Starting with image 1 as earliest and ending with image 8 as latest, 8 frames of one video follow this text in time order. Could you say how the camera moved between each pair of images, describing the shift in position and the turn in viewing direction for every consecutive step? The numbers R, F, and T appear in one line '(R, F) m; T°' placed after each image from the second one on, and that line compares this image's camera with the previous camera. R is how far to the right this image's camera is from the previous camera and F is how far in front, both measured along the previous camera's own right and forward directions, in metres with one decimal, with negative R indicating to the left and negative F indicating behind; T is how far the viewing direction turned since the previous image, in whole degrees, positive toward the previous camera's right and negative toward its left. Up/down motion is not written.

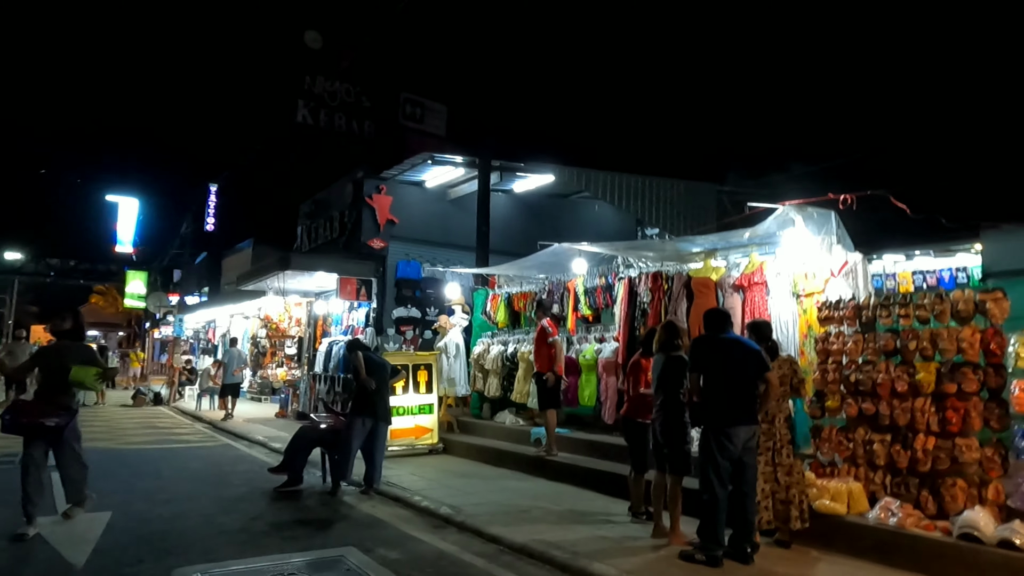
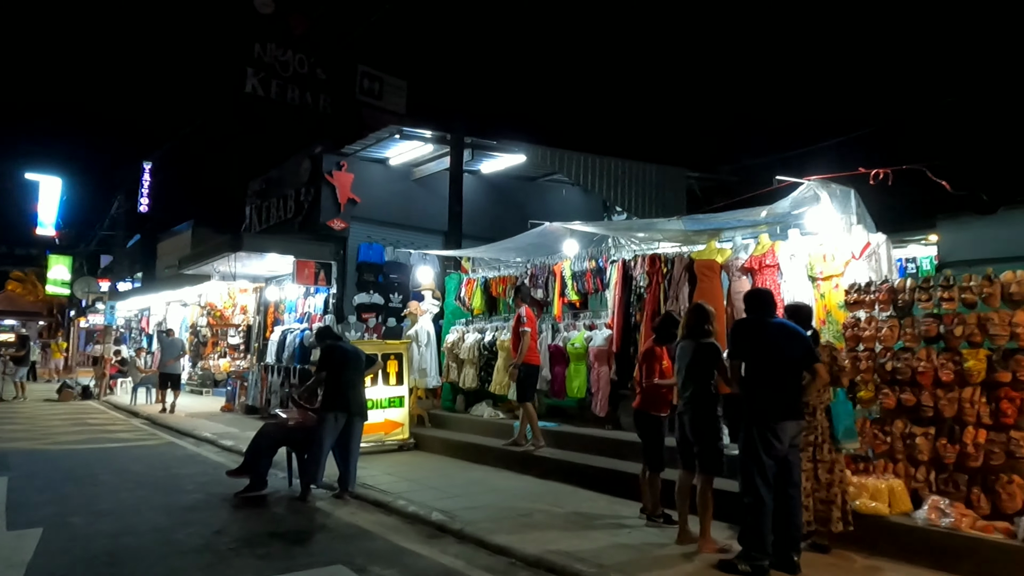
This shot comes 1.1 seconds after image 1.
(-0.5, +0.8) m; +5°
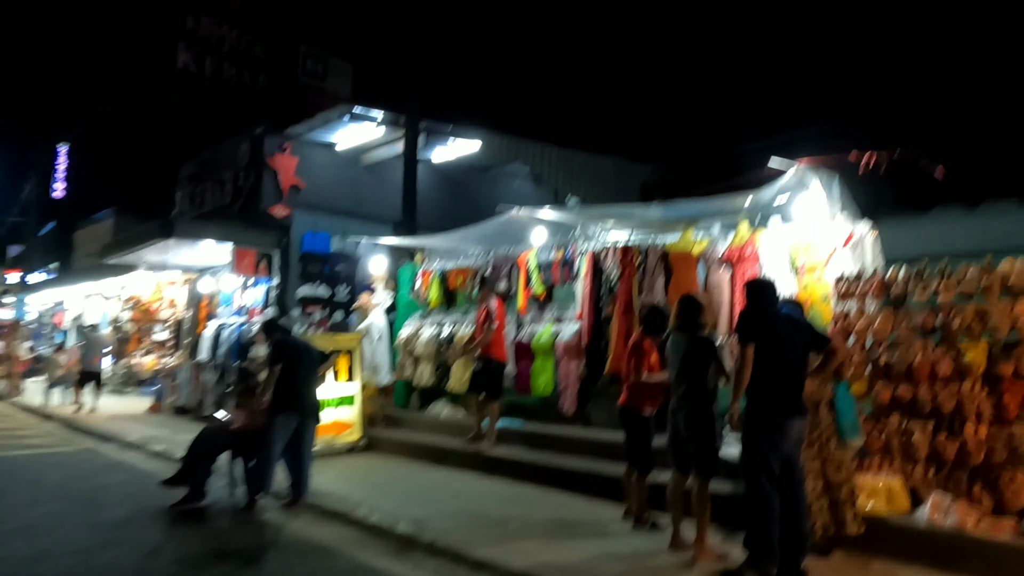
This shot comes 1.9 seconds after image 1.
(-0.3, +0.5) m; +5°
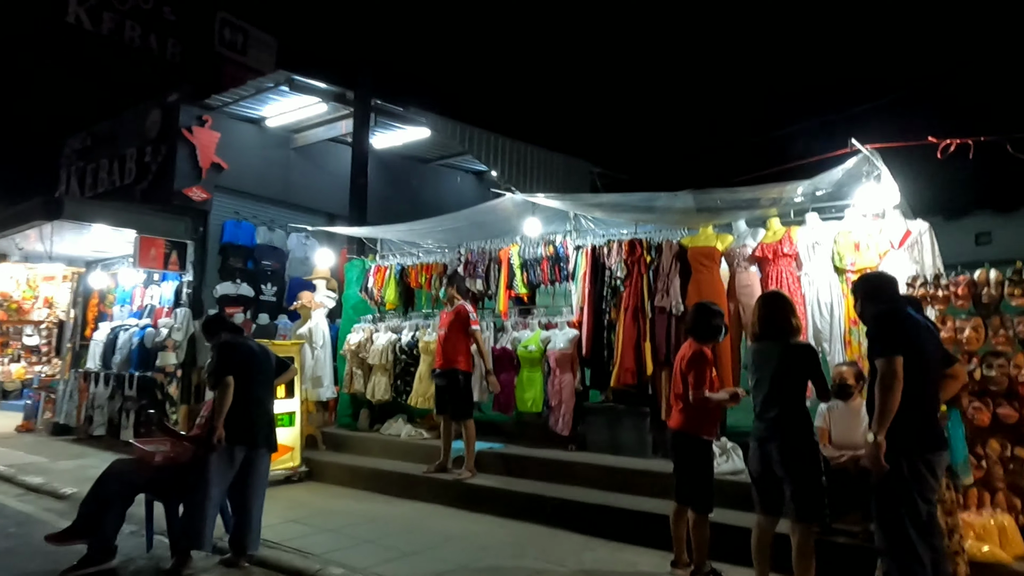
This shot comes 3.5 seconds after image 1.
(-0.9, +1.3) m; +8°
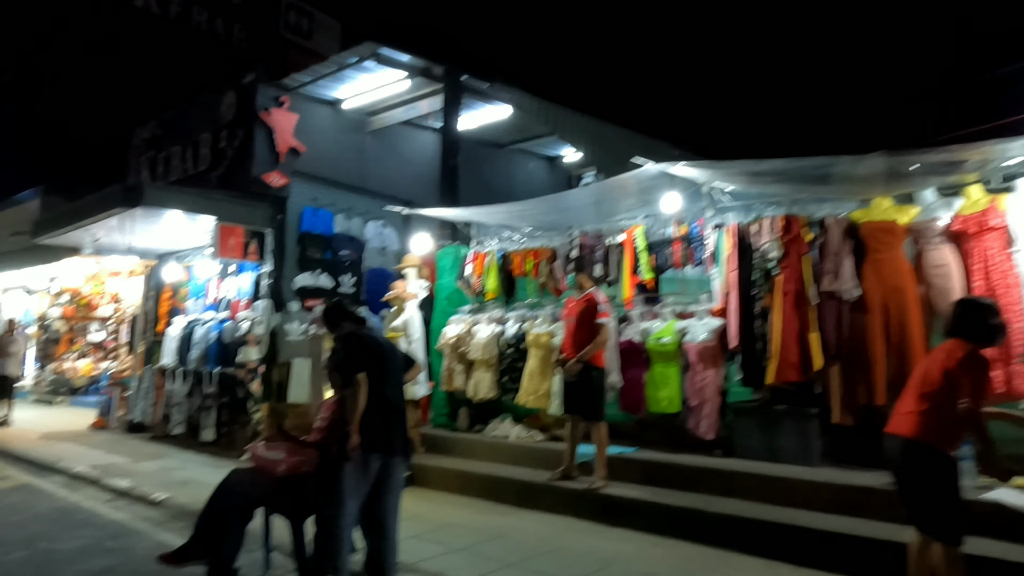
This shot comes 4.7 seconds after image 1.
(-0.9, +0.8) m; -3°
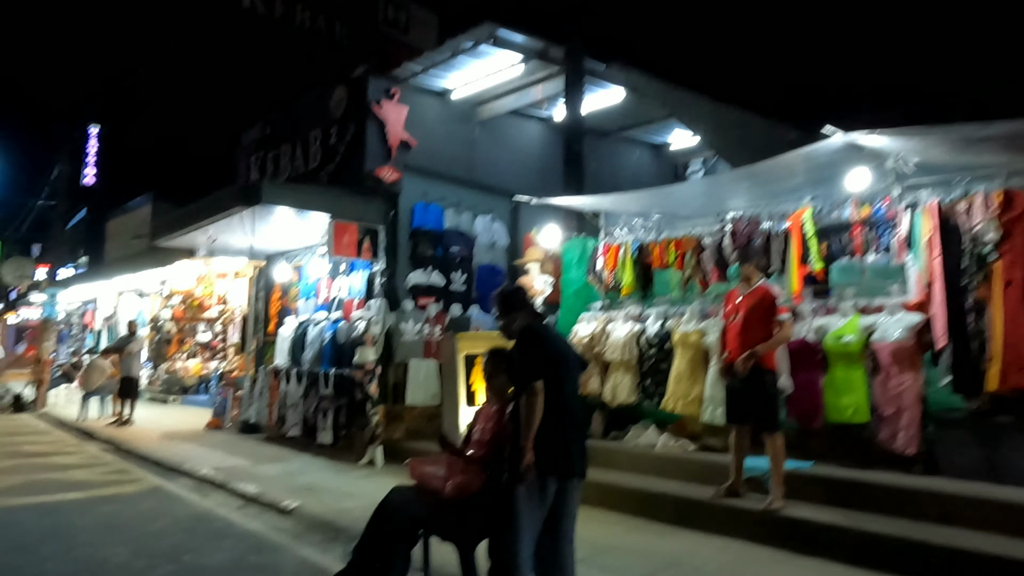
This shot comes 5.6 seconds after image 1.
(-0.7, +0.6) m; -6°
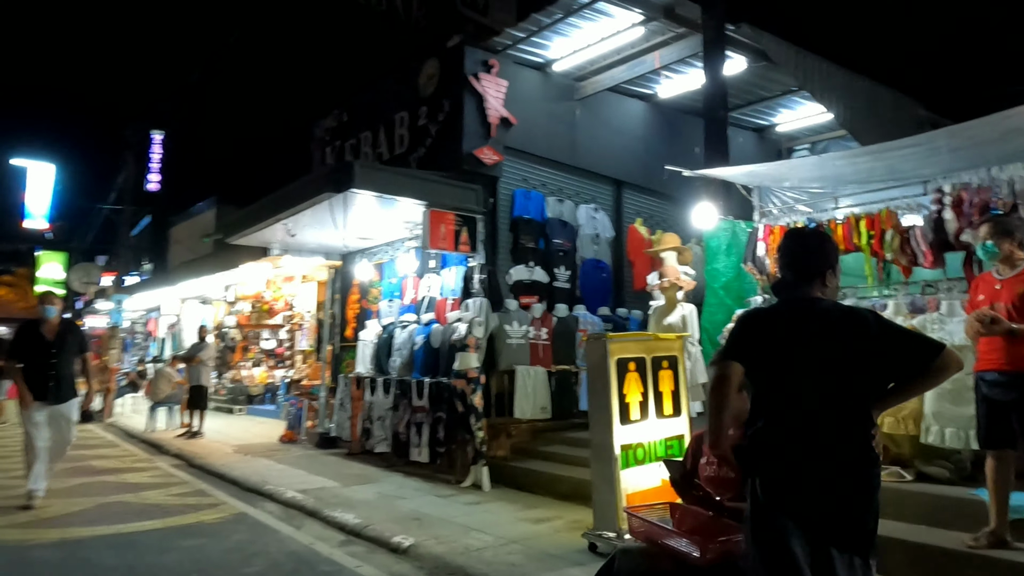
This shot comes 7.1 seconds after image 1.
(-0.9, +1.2) m; -4°
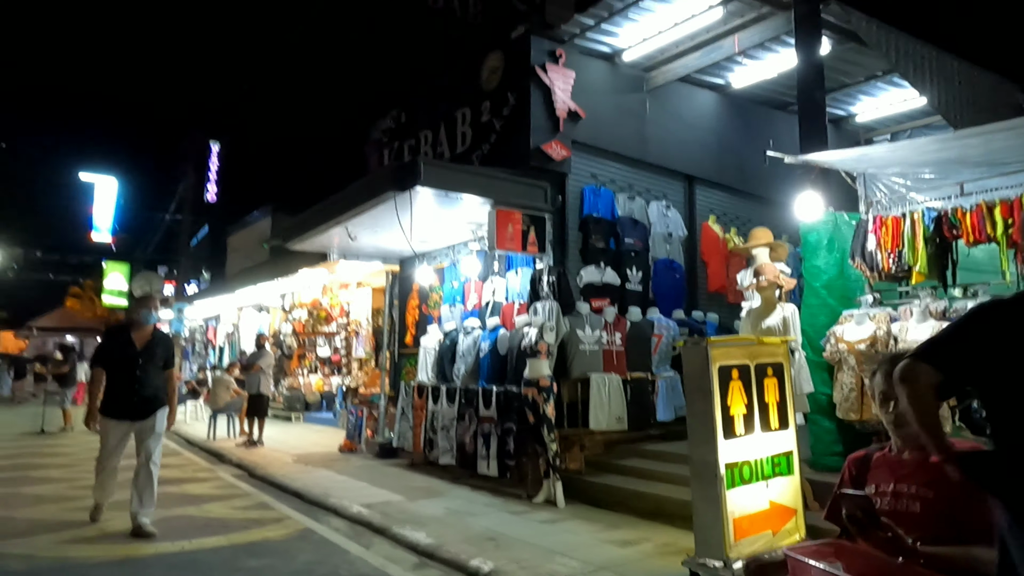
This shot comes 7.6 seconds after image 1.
(-0.3, +0.5) m; -4°
